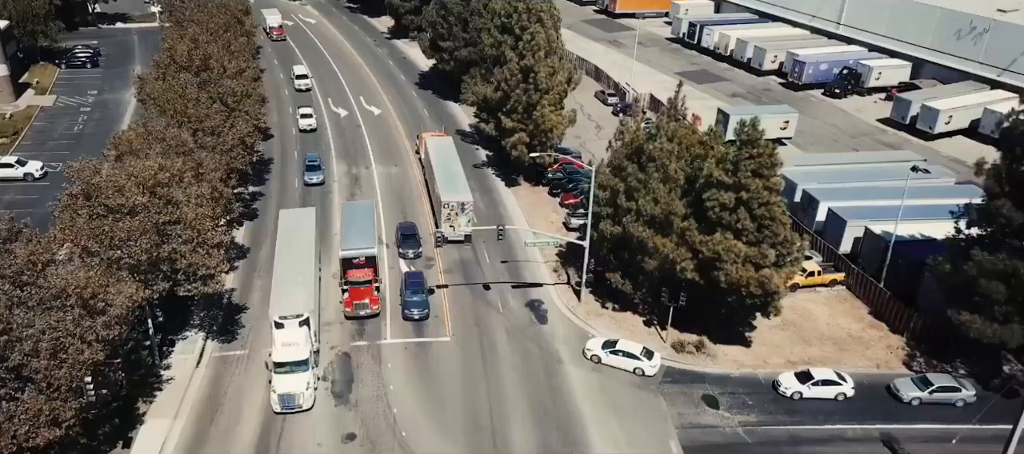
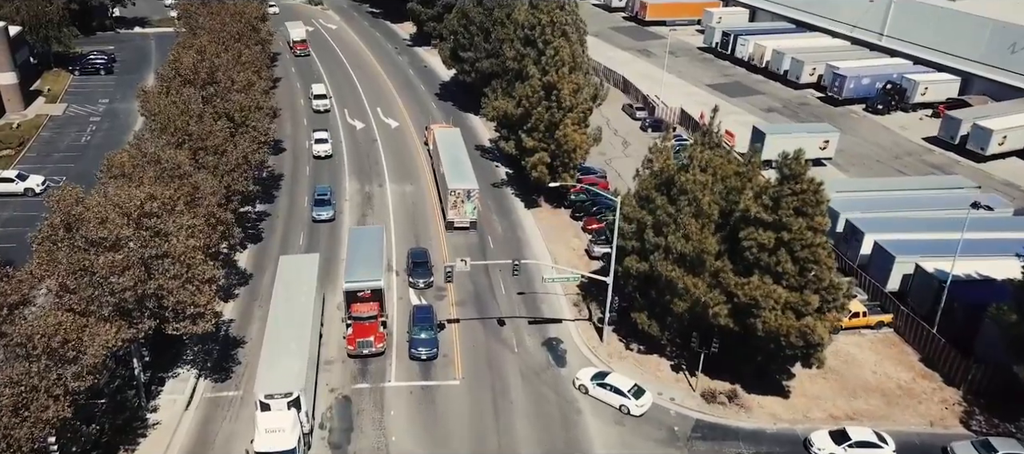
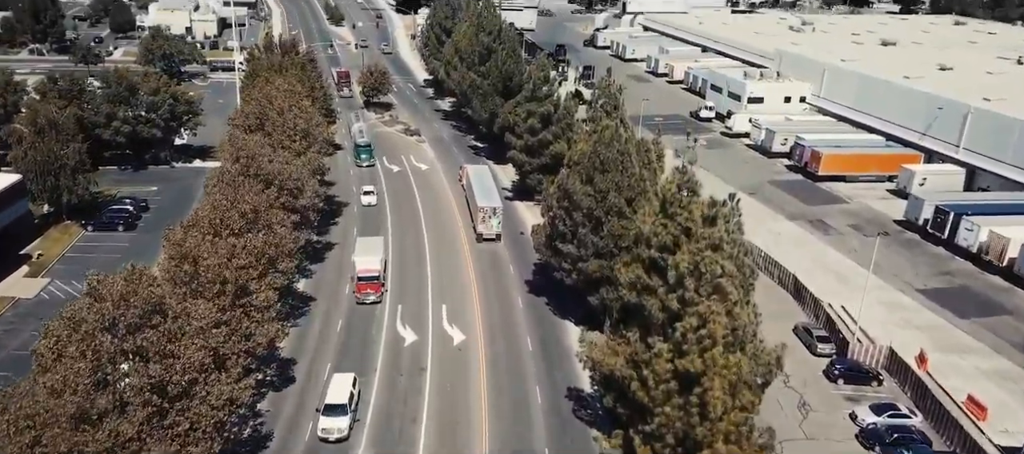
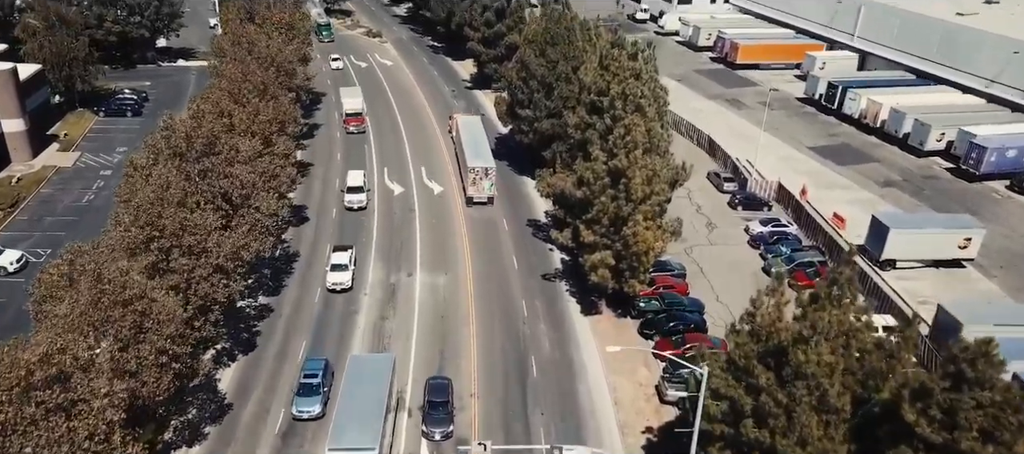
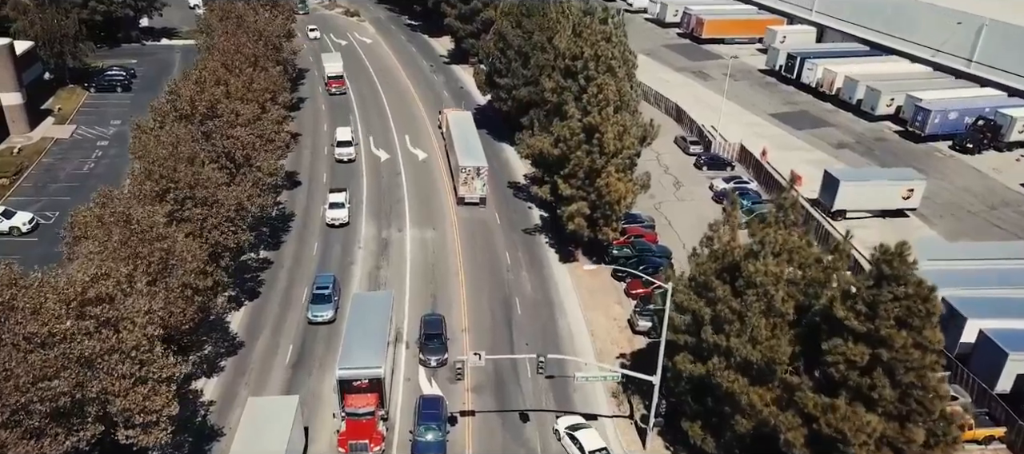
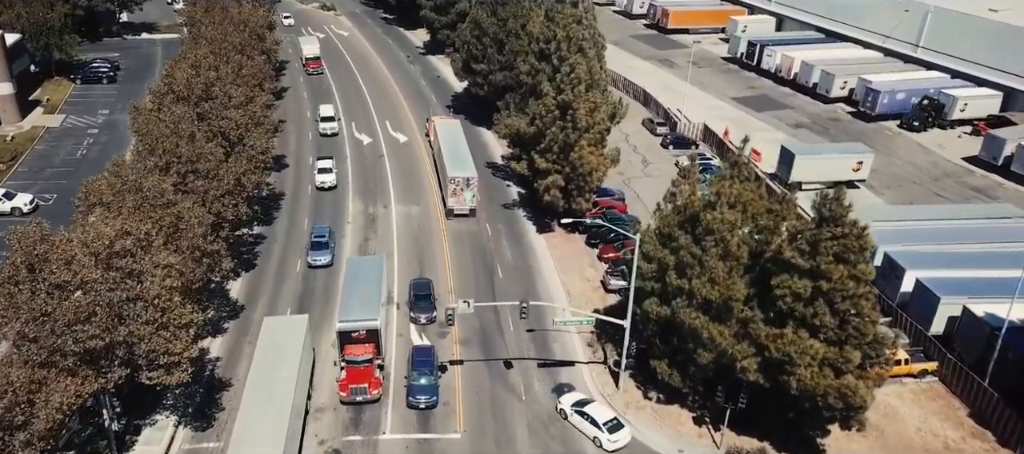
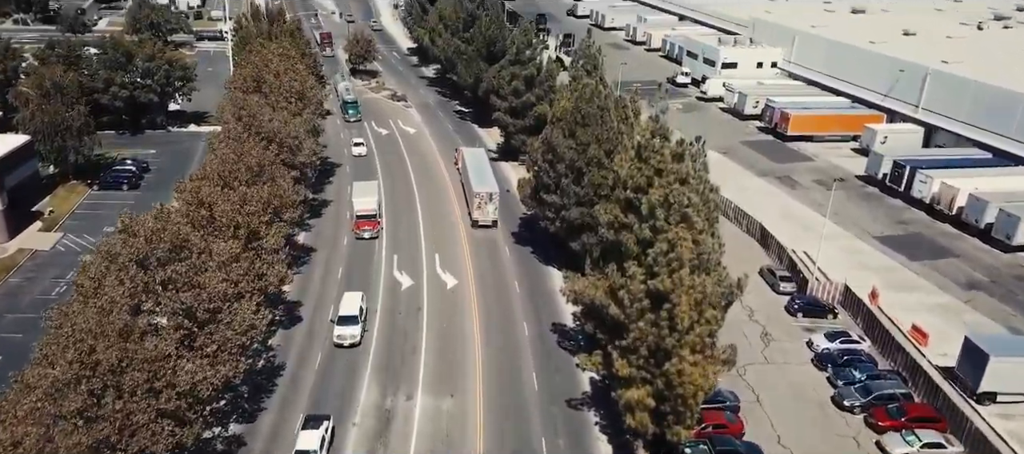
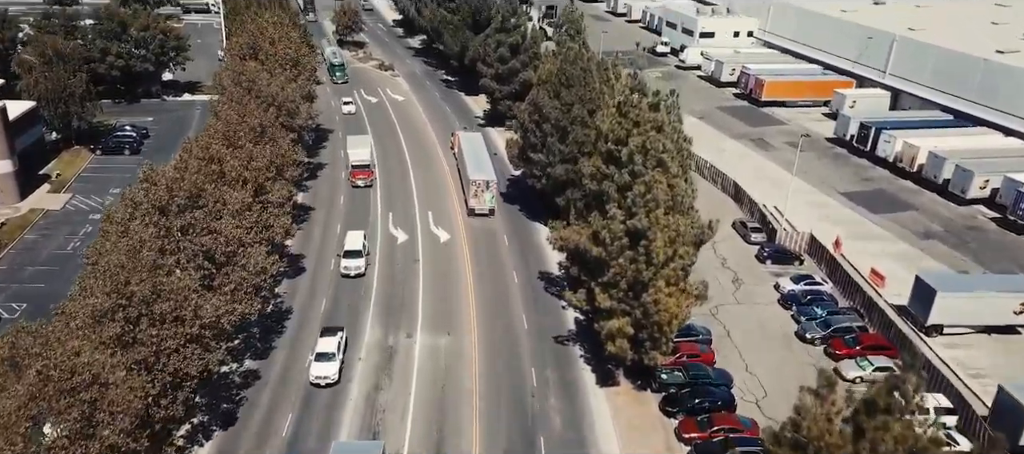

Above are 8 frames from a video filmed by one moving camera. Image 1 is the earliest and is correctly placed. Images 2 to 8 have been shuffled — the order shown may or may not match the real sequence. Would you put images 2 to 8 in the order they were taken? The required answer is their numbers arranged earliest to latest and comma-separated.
2, 6, 5, 4, 8, 7, 3
